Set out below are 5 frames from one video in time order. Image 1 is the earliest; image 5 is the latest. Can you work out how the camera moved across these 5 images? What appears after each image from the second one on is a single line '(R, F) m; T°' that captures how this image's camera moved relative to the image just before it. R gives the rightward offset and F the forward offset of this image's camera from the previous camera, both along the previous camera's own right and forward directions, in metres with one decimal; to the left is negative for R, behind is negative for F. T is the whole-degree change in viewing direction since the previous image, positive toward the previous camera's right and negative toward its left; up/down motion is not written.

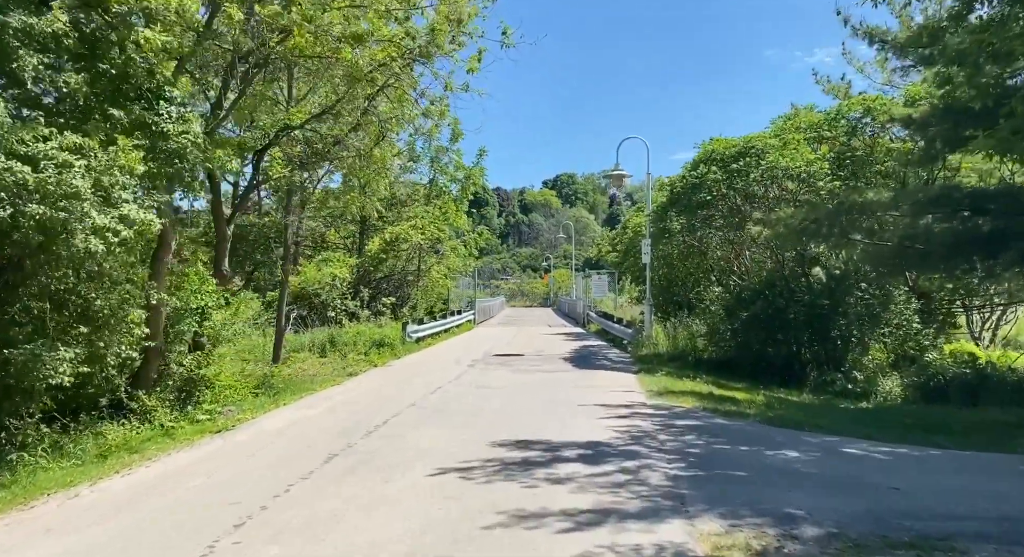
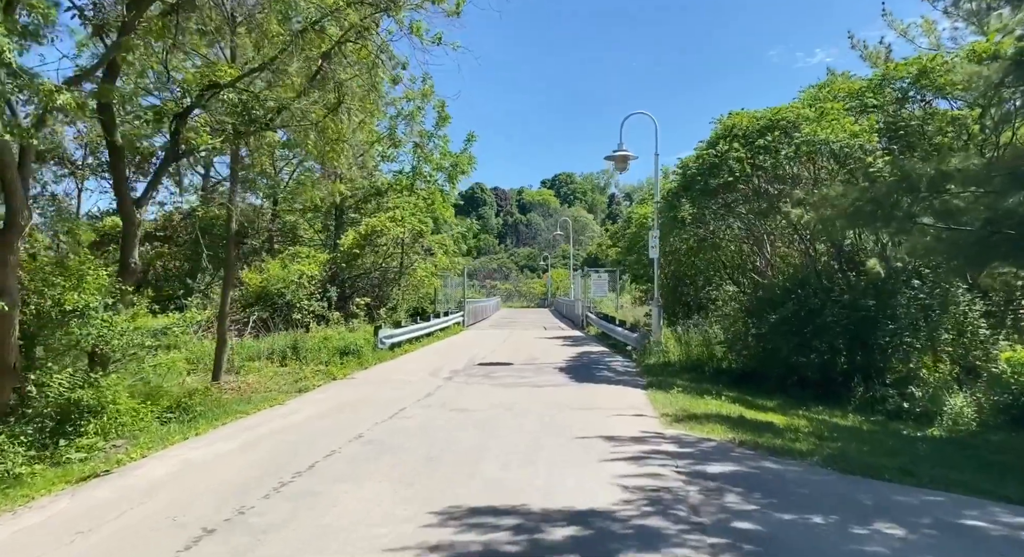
(+0.3, +2.4) m; 0°
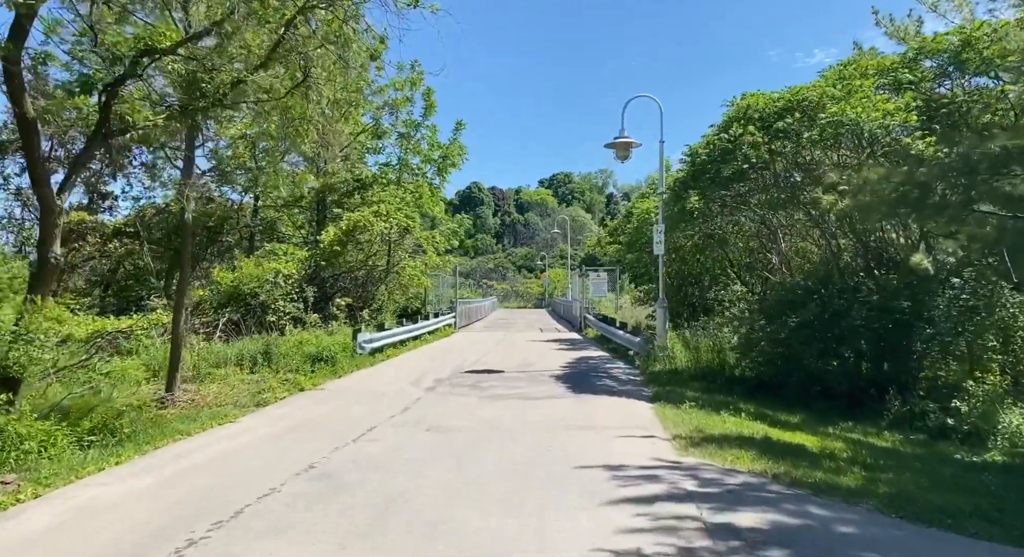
(+0.2, +1.4) m; 0°
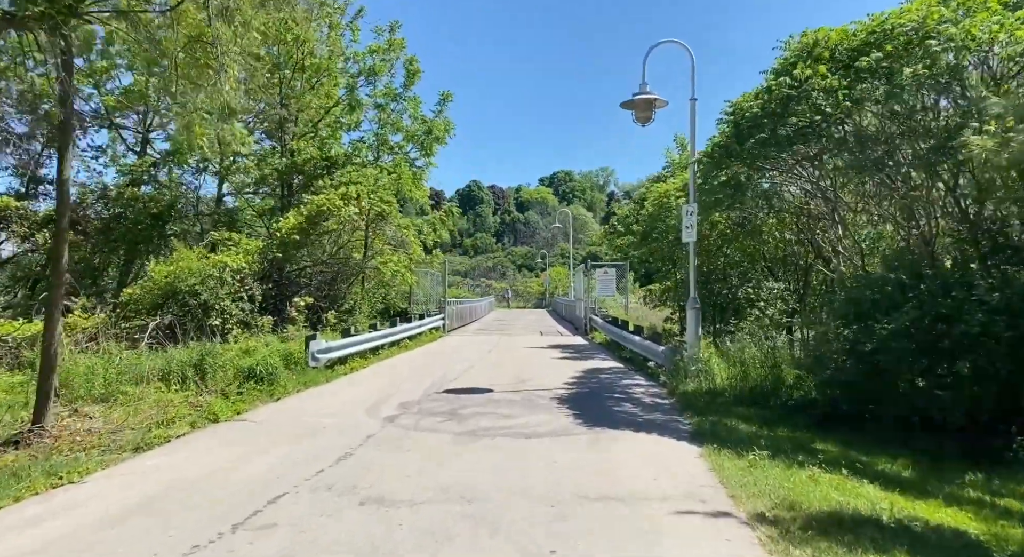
(+0.1, +3.1) m; 0°
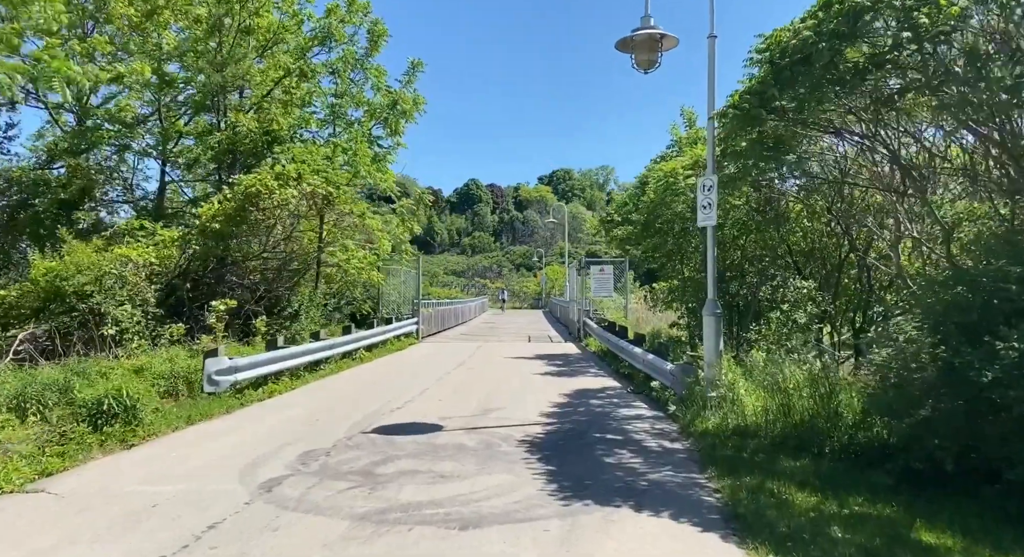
(+0.6, +2.9) m; 0°
